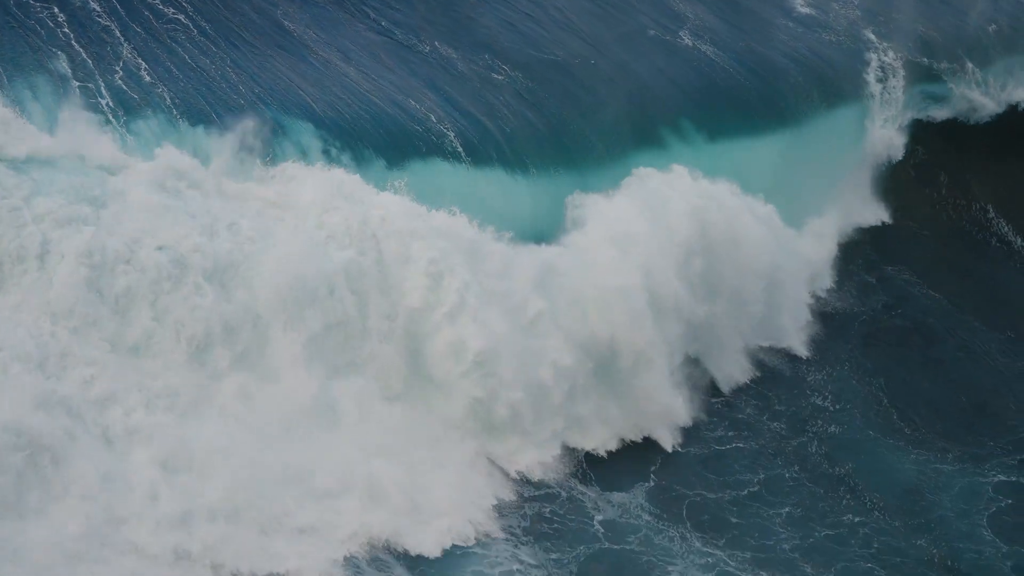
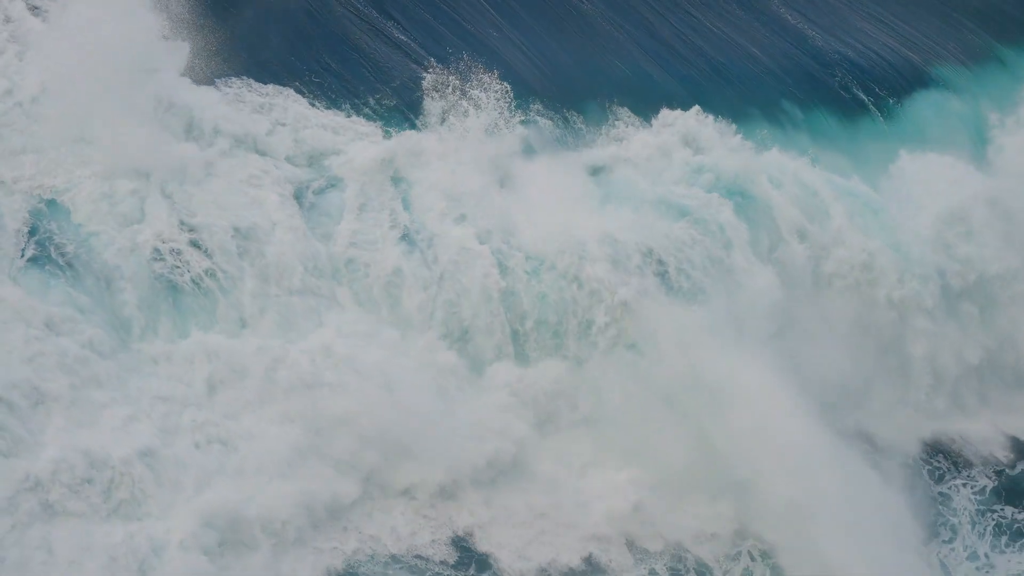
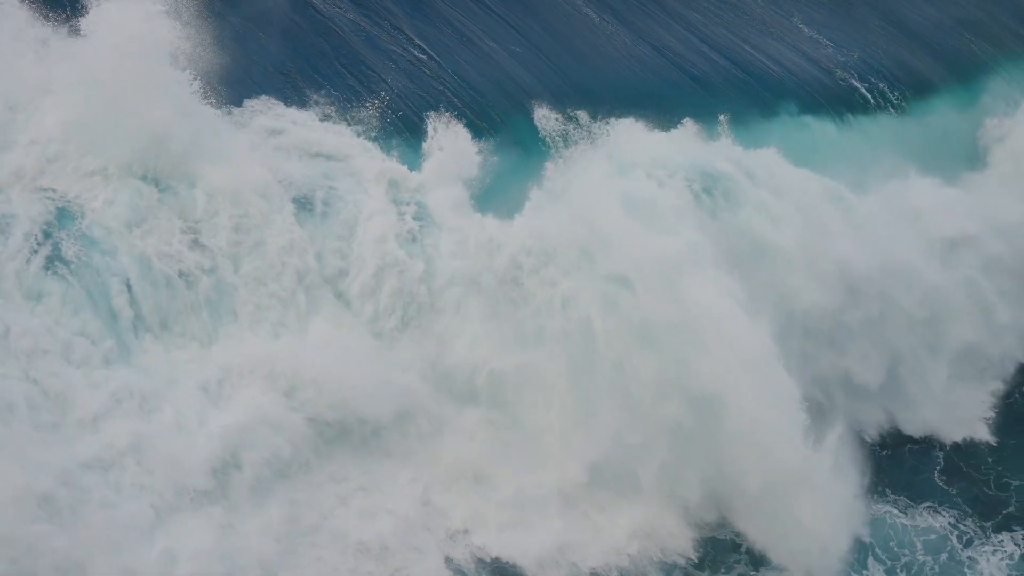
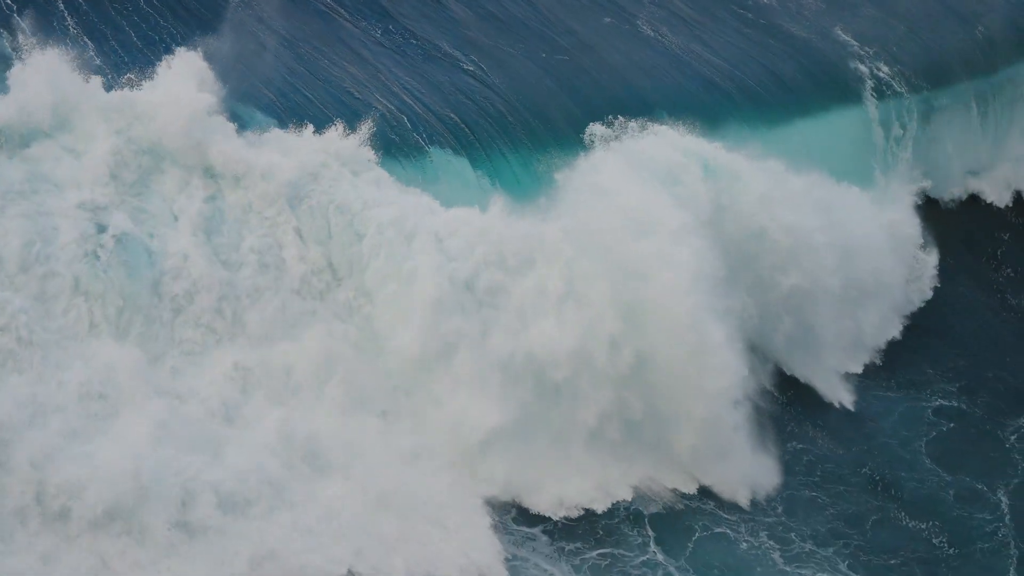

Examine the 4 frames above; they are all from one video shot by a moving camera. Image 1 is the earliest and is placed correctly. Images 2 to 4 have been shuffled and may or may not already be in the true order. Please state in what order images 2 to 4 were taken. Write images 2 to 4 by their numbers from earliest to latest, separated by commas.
4, 3, 2
